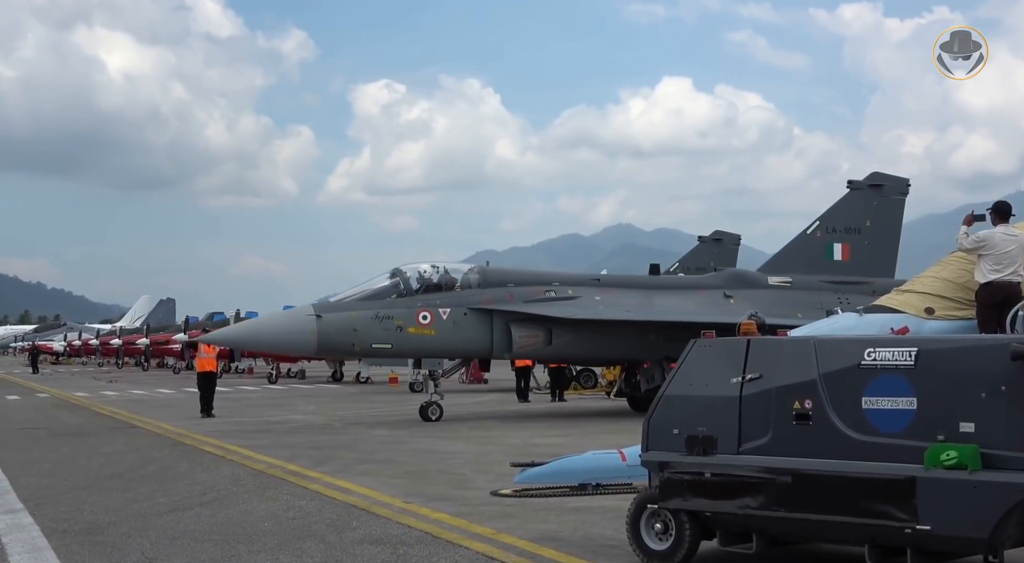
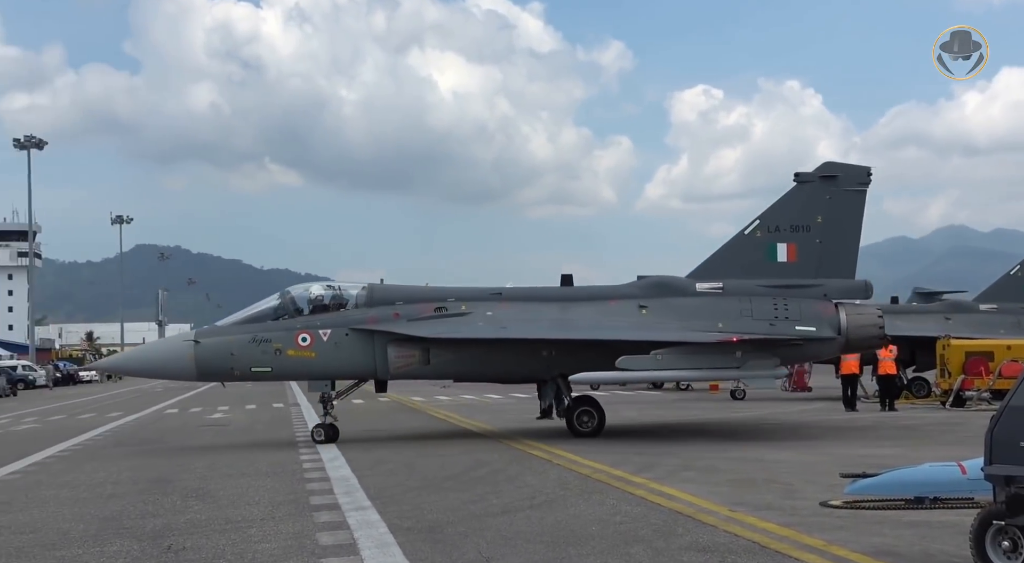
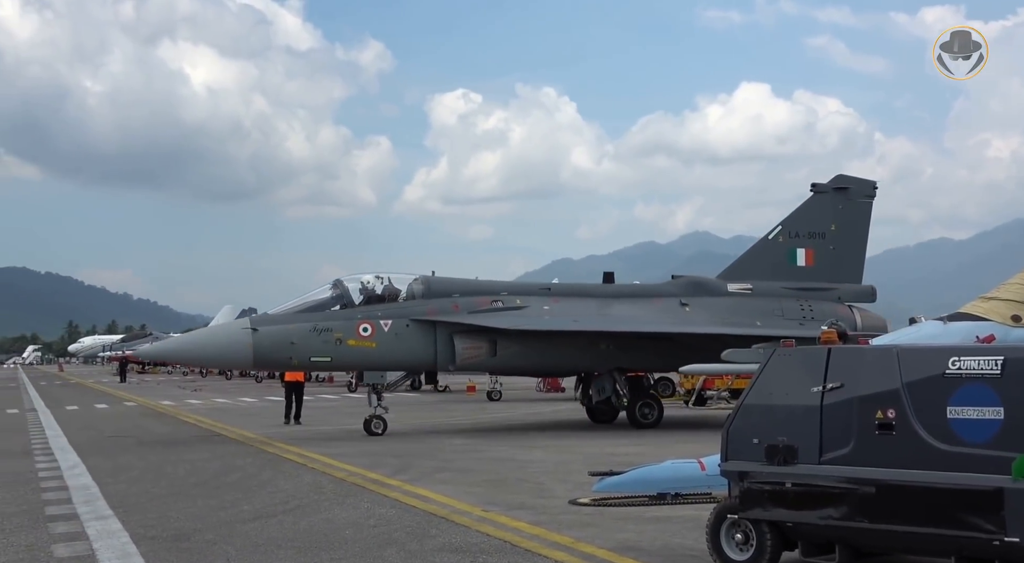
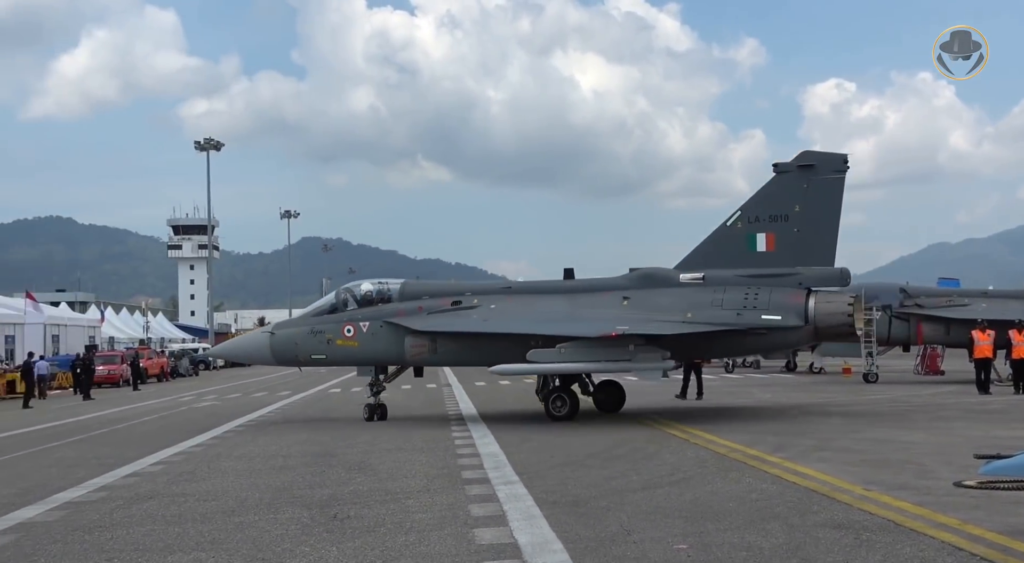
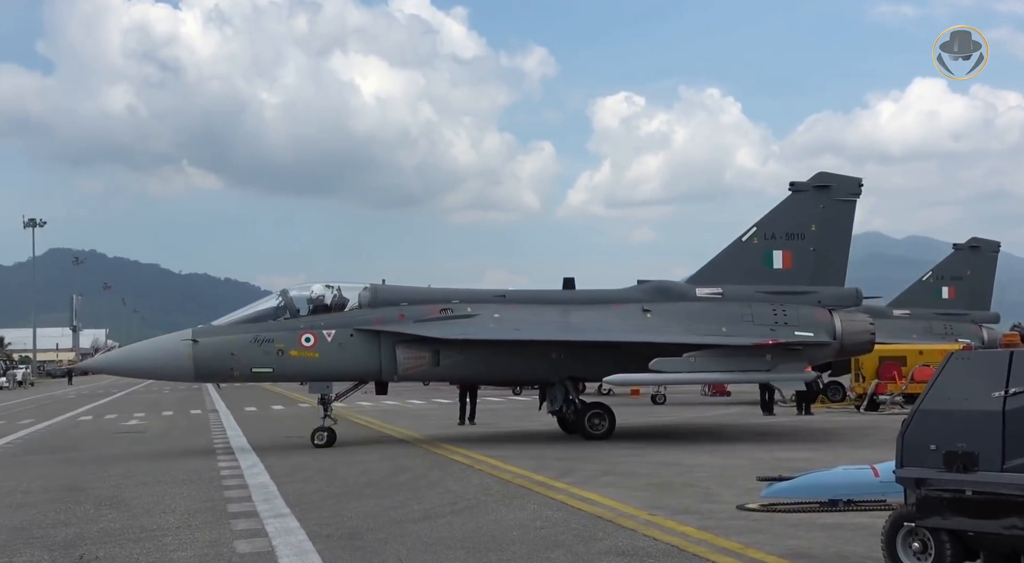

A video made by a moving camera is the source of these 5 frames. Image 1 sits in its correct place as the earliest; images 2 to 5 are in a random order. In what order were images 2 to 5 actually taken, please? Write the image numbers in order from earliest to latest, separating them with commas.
3, 5, 2, 4
